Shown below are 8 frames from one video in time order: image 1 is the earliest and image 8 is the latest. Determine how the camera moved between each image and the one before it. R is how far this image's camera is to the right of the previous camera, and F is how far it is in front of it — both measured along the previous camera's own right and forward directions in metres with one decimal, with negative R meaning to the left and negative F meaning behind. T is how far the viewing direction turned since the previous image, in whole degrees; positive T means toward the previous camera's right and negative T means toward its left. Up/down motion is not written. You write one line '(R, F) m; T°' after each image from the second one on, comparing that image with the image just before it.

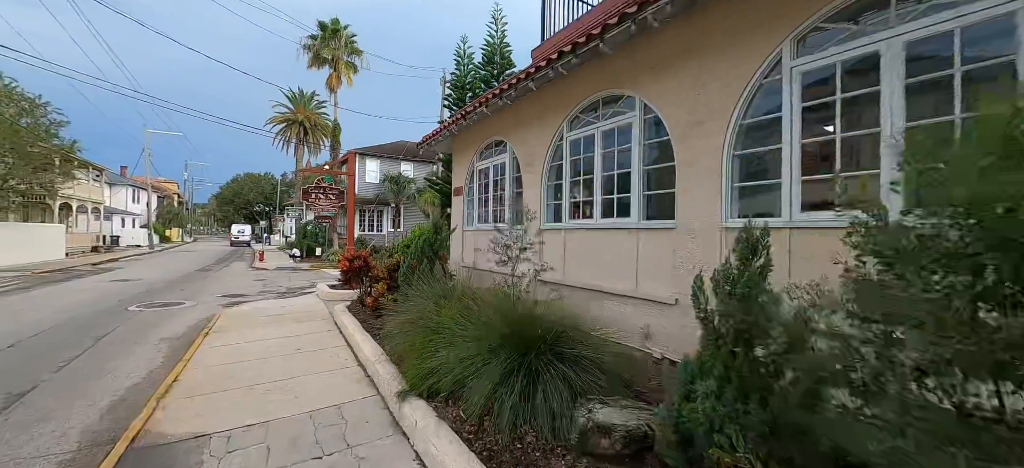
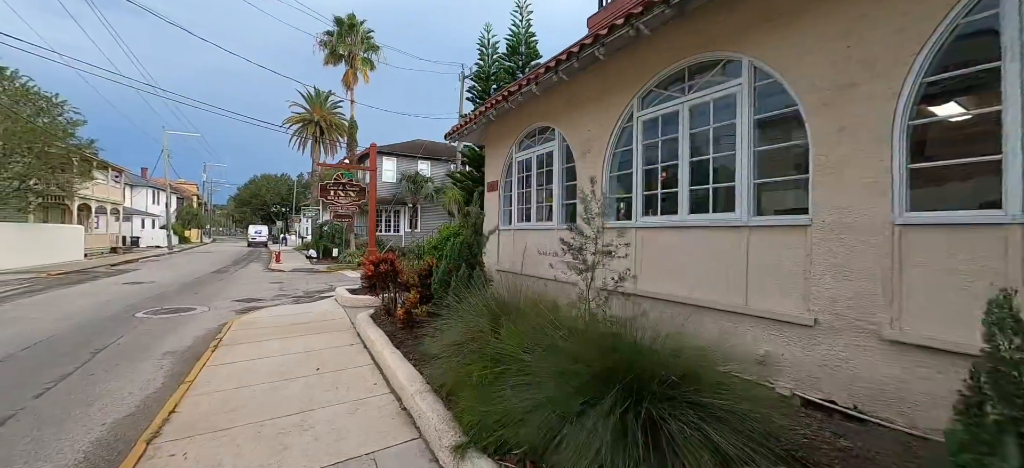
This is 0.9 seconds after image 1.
(-0.6, +0.9) m; -2°
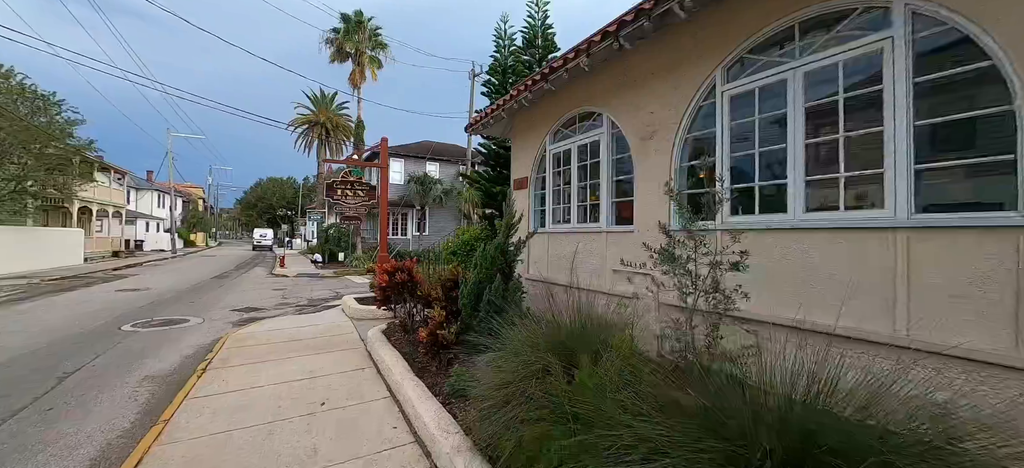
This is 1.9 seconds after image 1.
(-0.5, +0.9) m; -1°
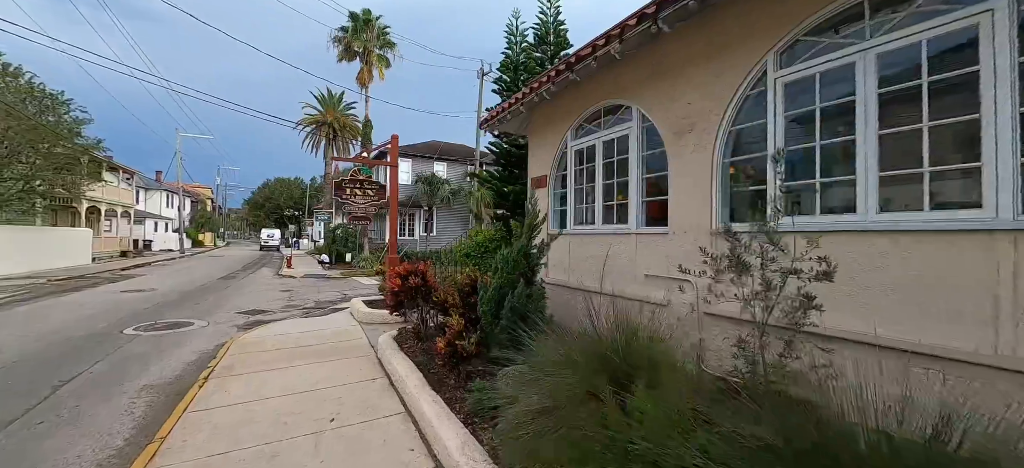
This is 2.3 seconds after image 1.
(-0.2, +0.3) m; -1°
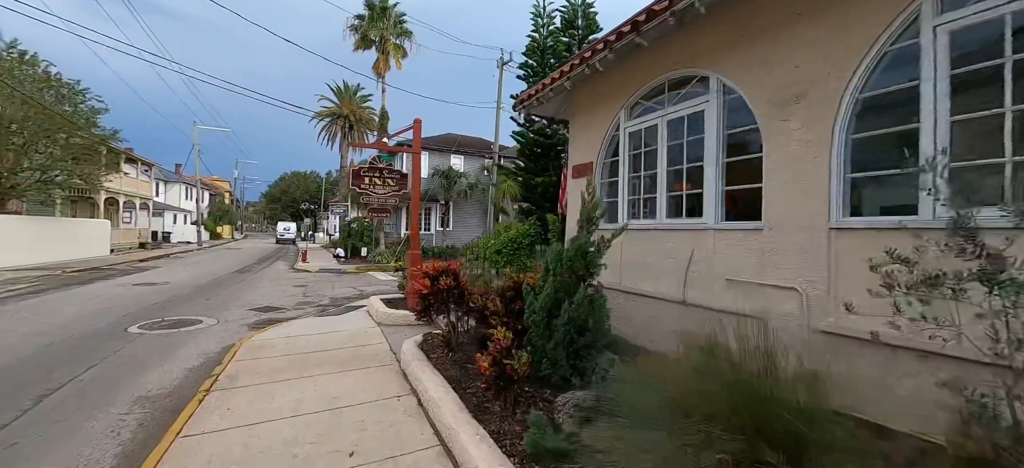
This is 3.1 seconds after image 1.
(-0.4, +0.7) m; -2°
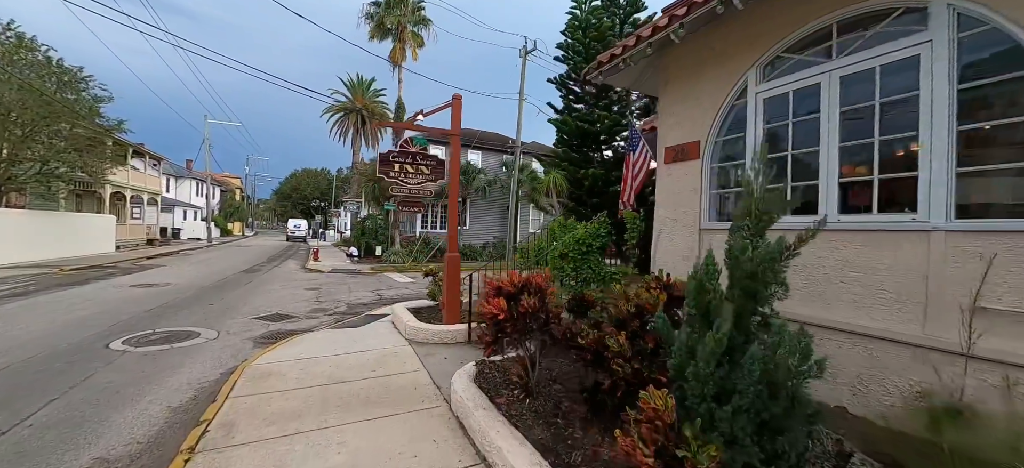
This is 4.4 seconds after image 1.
(-0.8, +1.2) m; -1°
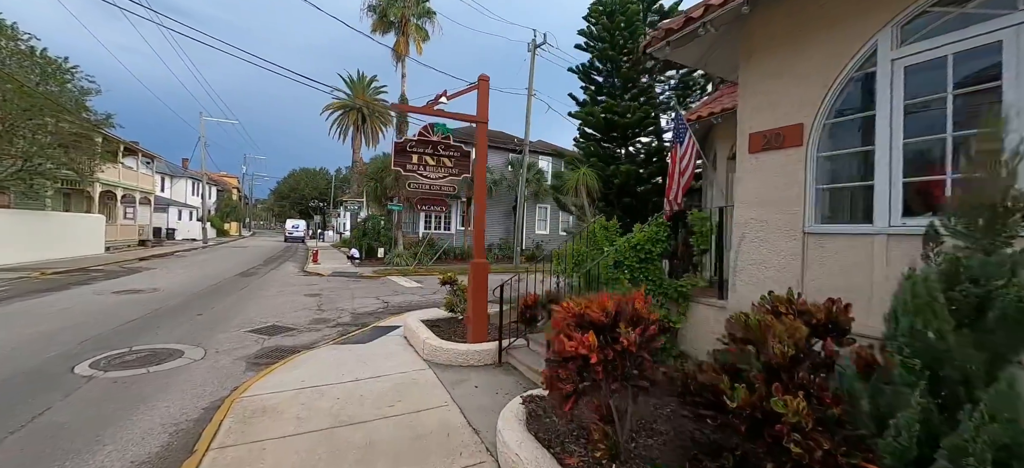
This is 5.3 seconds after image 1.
(-0.5, +0.8) m; 0°
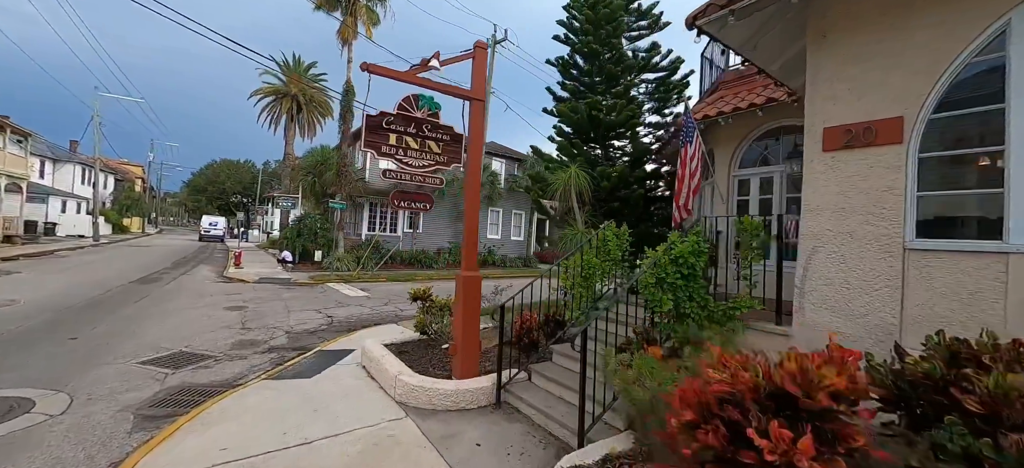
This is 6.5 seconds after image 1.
(-0.6, +1.0) m; +9°
